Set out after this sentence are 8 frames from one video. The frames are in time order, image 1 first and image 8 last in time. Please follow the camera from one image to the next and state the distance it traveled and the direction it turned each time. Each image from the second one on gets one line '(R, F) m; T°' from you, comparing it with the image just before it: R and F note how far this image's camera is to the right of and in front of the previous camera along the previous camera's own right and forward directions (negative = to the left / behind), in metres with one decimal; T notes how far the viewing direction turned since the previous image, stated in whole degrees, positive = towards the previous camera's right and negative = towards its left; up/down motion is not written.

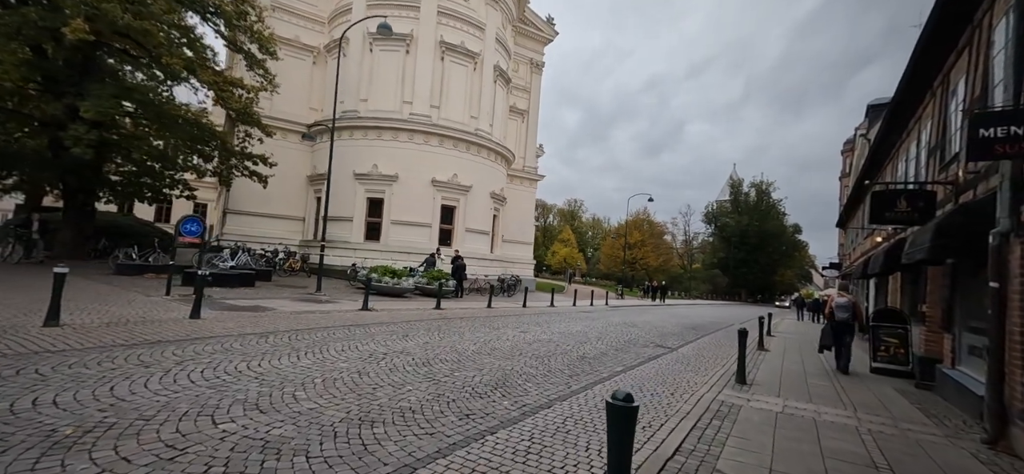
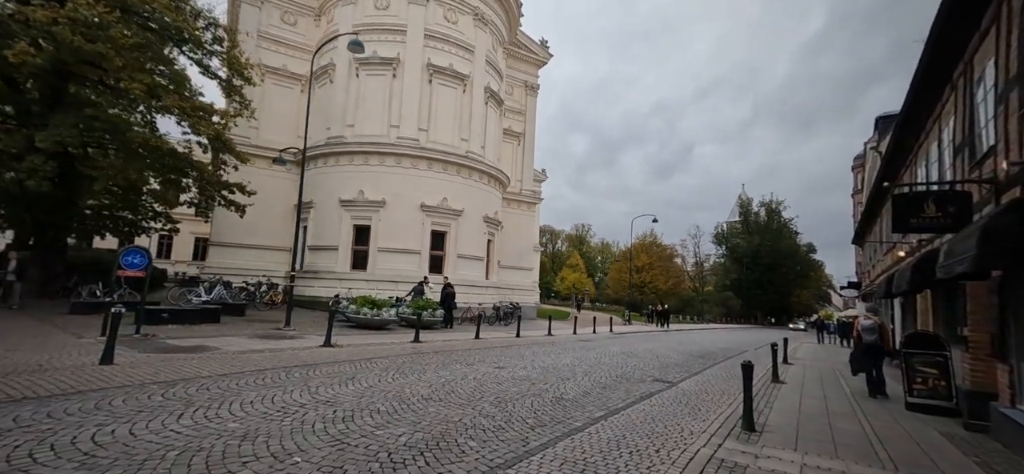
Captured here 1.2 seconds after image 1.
(+0.9, +1.2) m; -1°
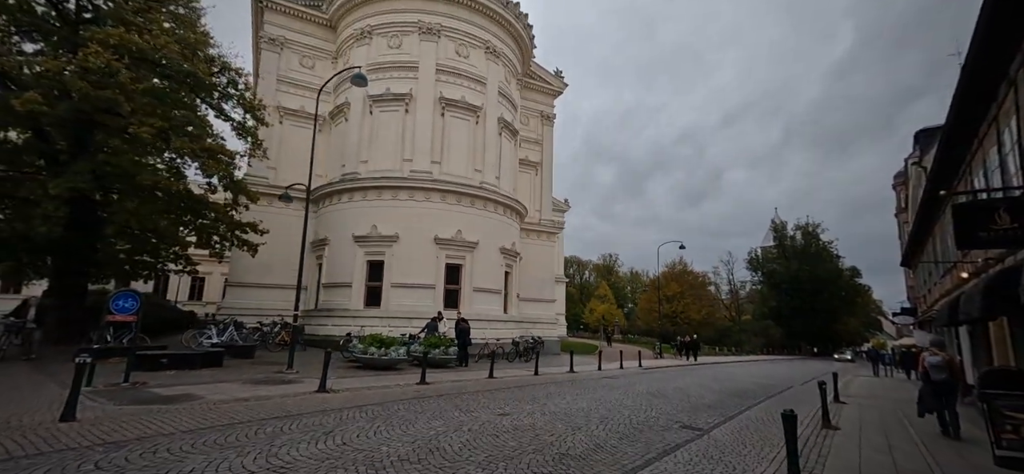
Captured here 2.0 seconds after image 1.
(+0.6, +0.8) m; -4°
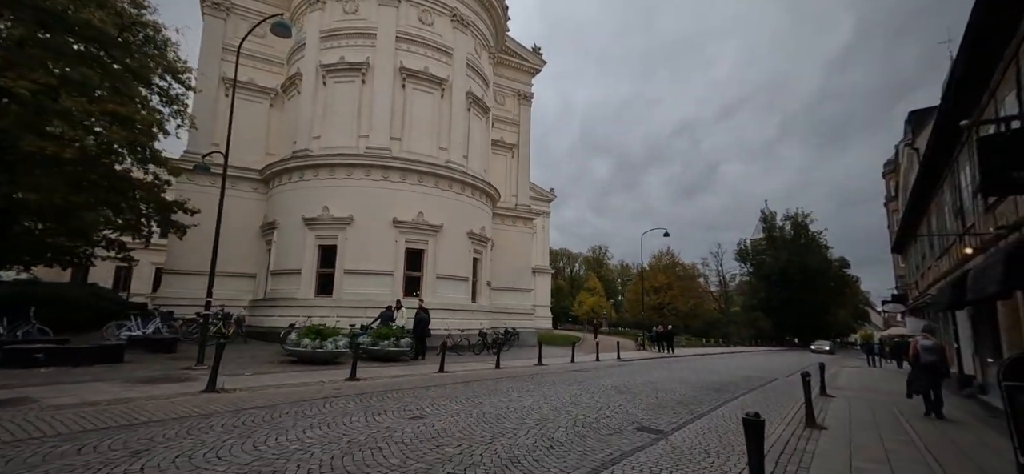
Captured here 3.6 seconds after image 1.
(+1.4, +1.8) m; +1°
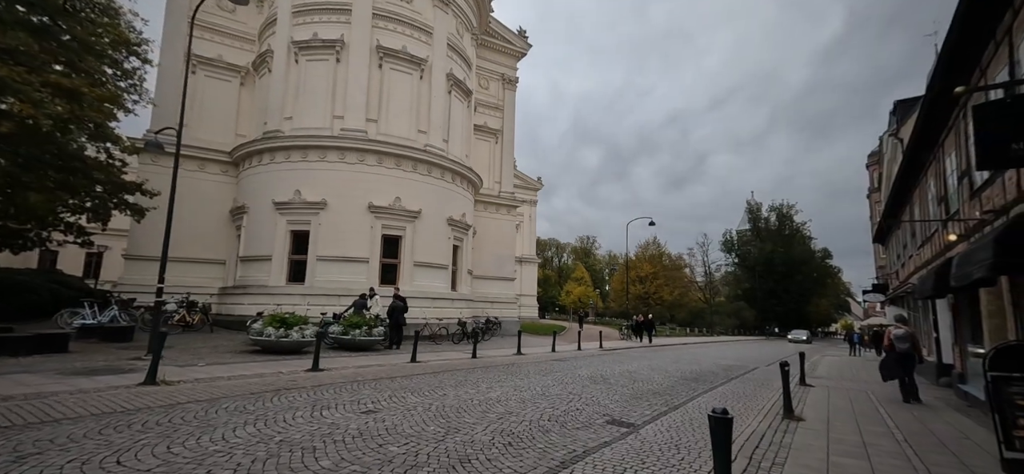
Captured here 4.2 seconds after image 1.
(+0.5, +0.6) m; +1°
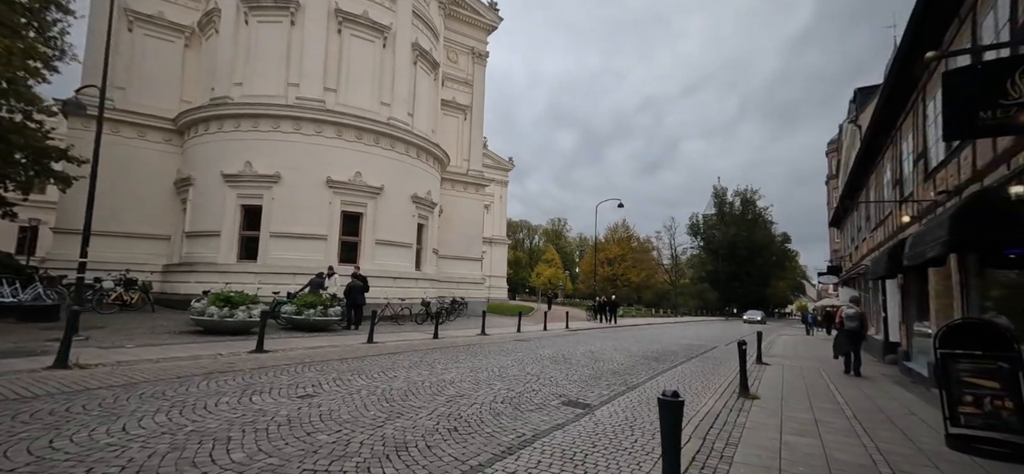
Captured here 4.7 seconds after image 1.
(+0.3, +0.5) m; +4°
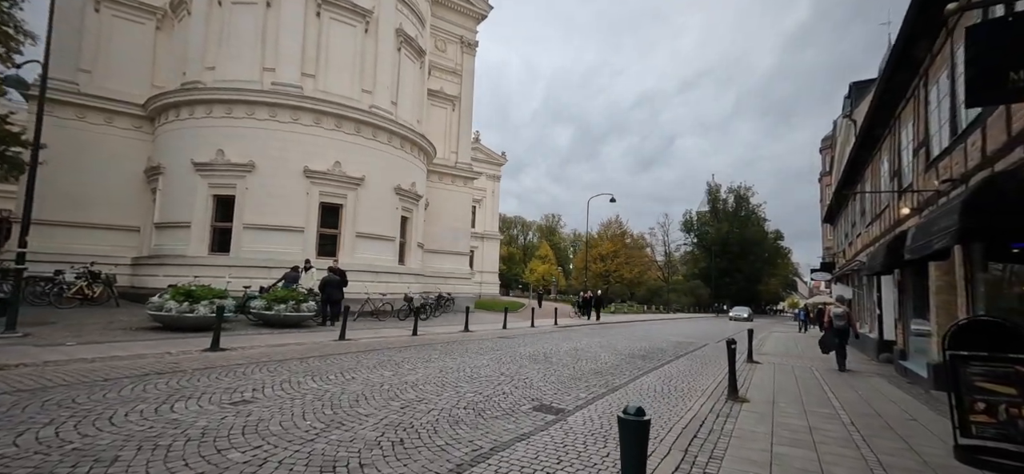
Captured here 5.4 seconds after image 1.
(+0.4, +0.7) m; +1°
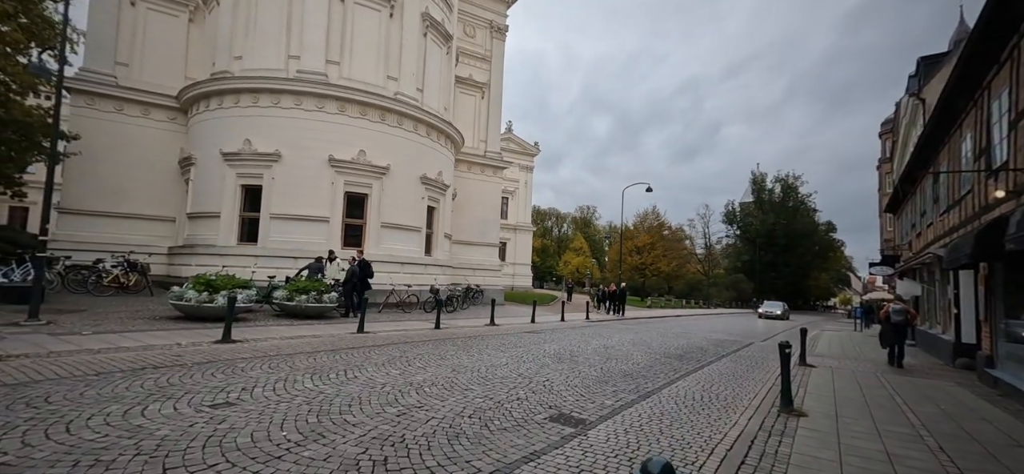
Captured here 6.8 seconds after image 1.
(+0.3, +0.8) m; -5°
